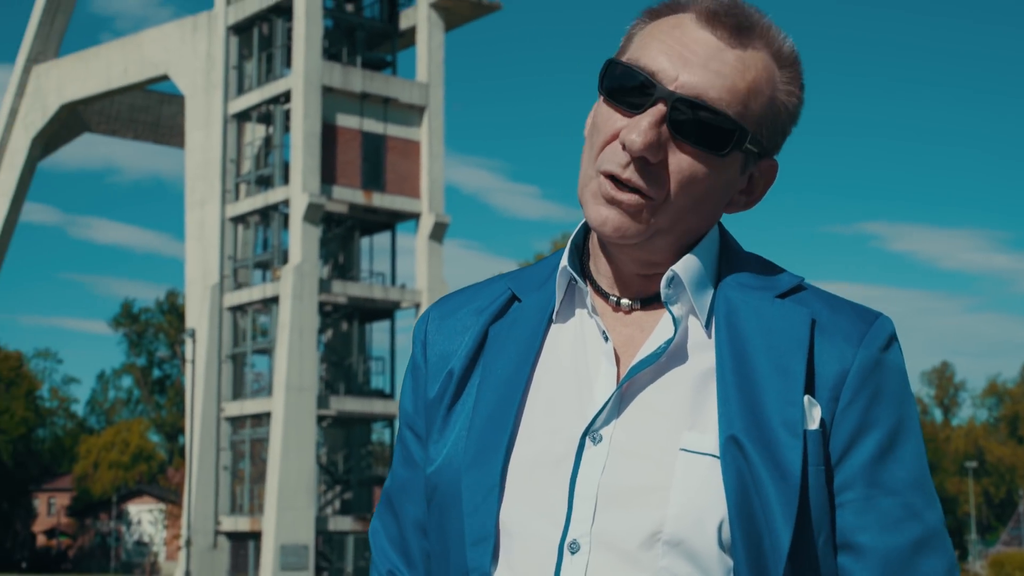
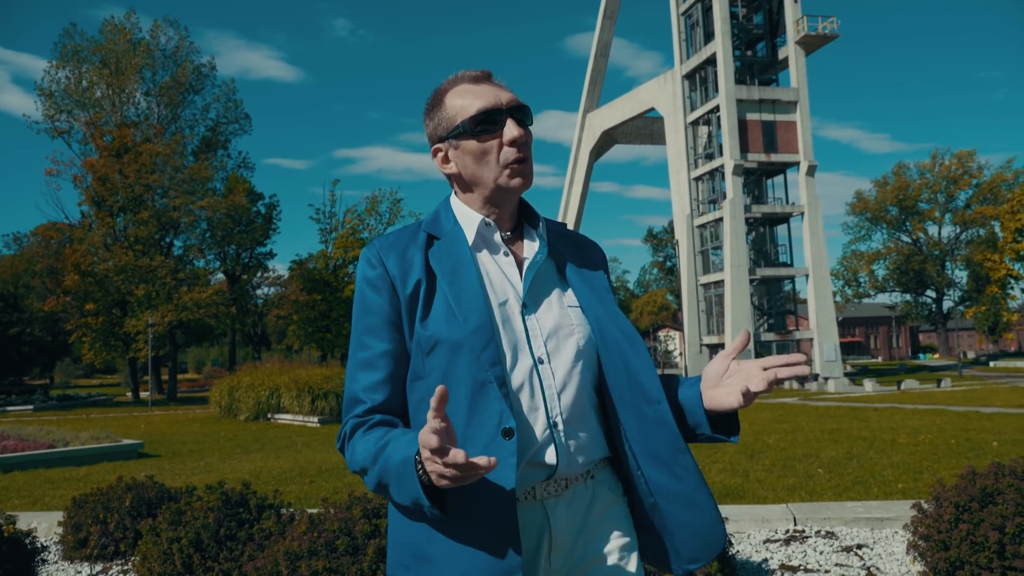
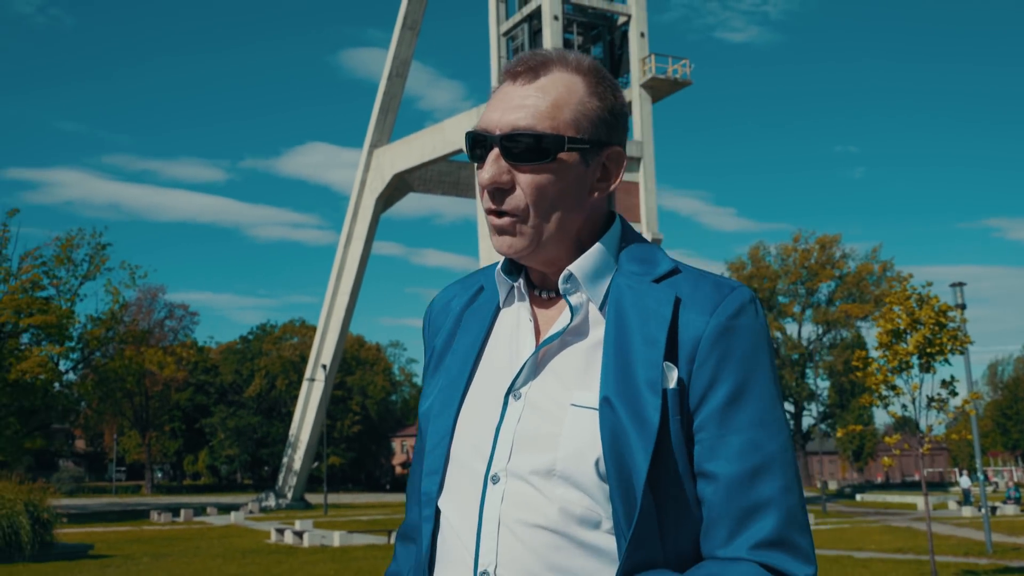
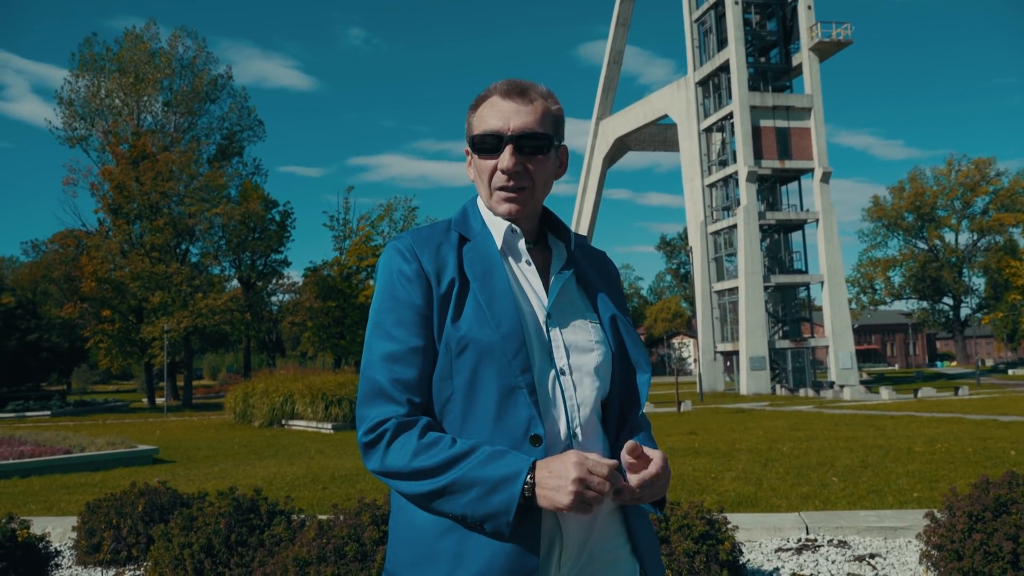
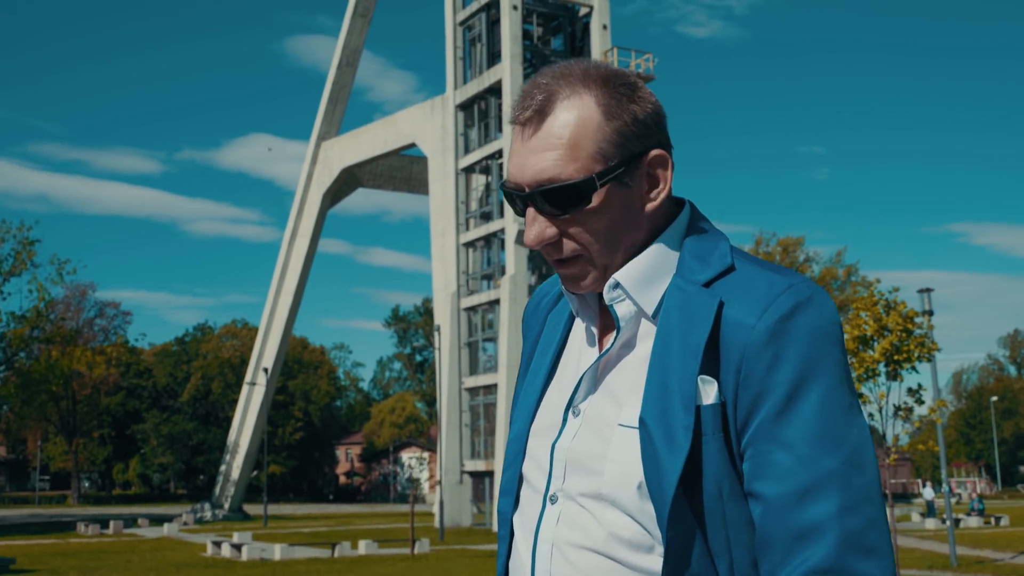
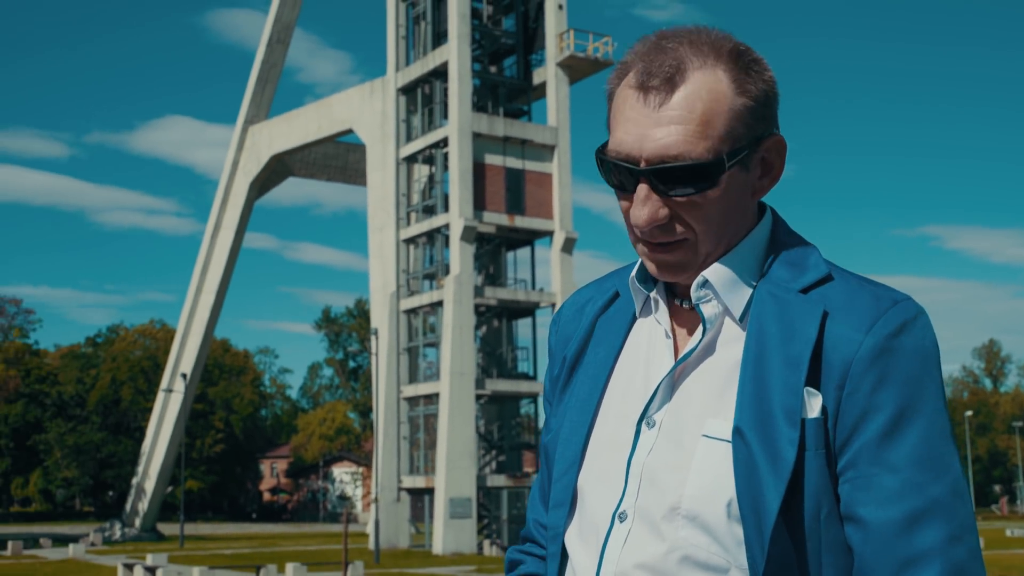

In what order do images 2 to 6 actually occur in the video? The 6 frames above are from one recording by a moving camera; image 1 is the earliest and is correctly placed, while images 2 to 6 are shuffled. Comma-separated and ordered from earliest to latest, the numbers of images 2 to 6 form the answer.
6, 5, 3, 4, 2
